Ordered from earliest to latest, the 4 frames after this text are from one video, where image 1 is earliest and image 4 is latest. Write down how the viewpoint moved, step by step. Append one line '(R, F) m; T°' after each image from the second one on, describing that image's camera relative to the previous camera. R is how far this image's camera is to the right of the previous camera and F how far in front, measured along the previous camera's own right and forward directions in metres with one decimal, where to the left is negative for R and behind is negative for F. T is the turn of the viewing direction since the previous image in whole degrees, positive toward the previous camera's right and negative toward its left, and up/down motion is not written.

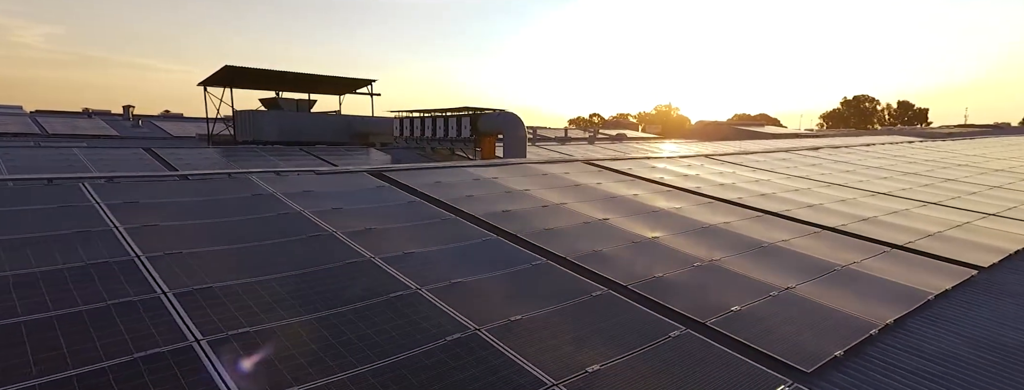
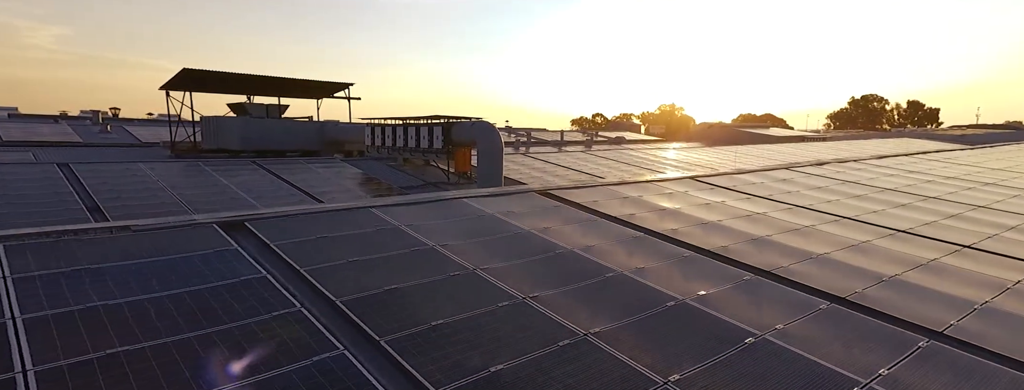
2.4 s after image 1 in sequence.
(+2.0, +3.5) m; -1°
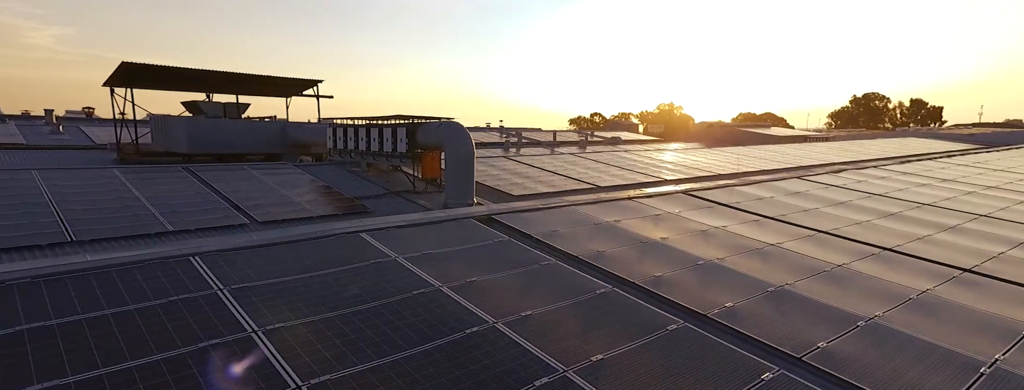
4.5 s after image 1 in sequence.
(+1.6, +4.3) m; 0°
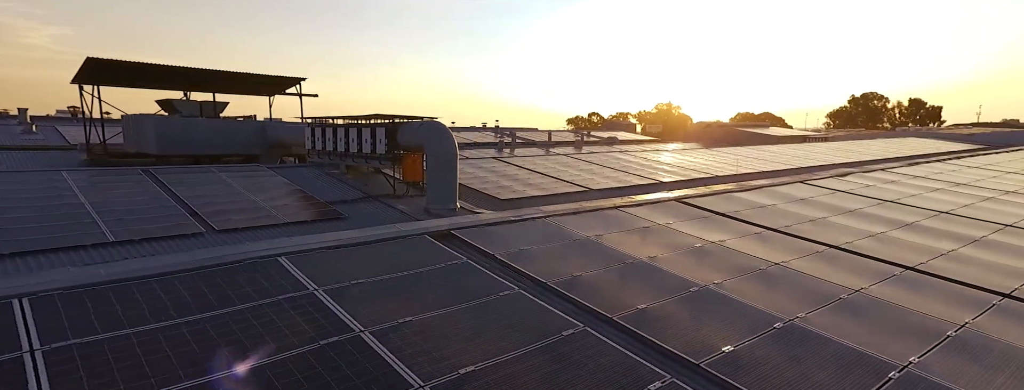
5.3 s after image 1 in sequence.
(+0.7, +1.9) m; 0°
